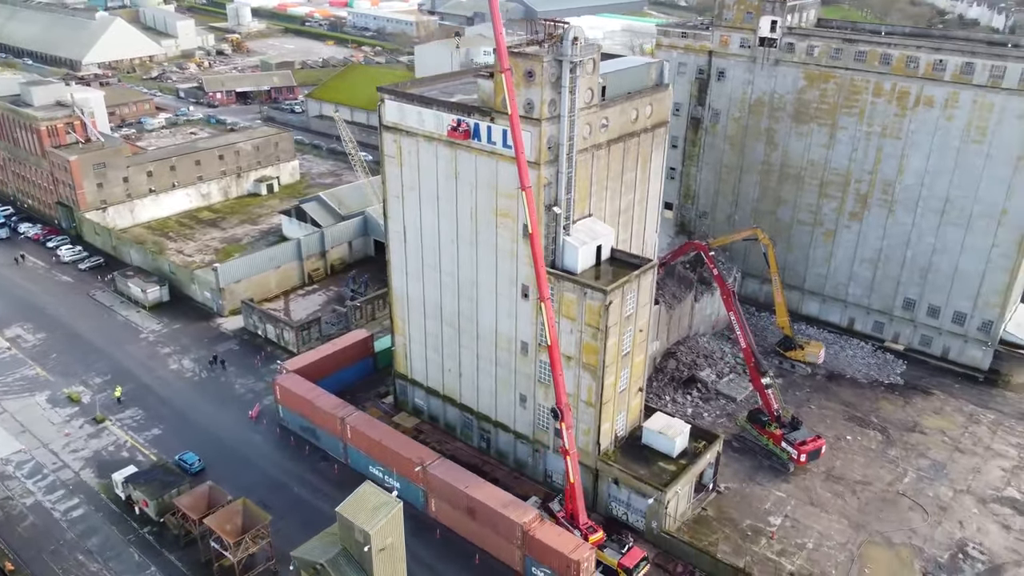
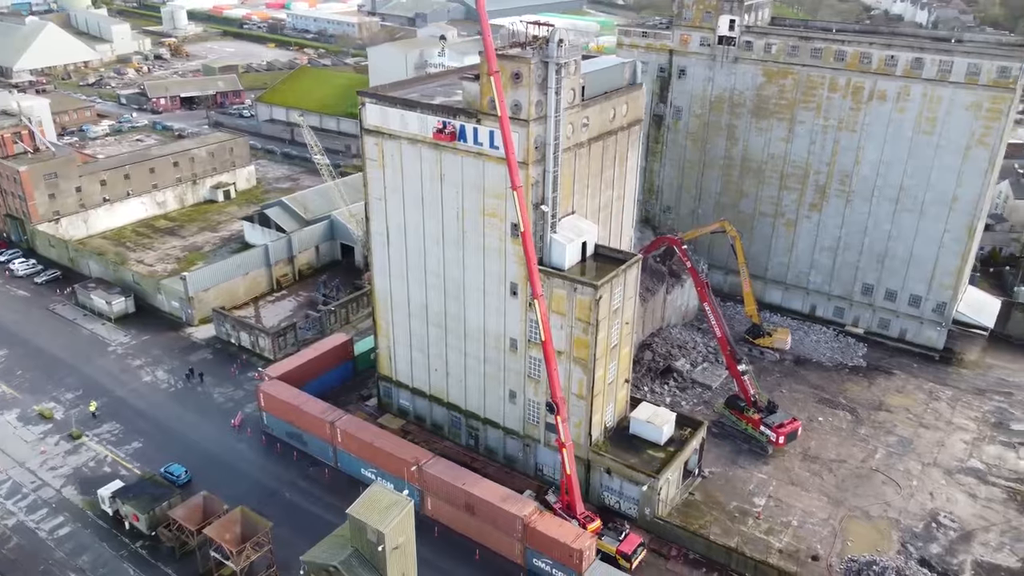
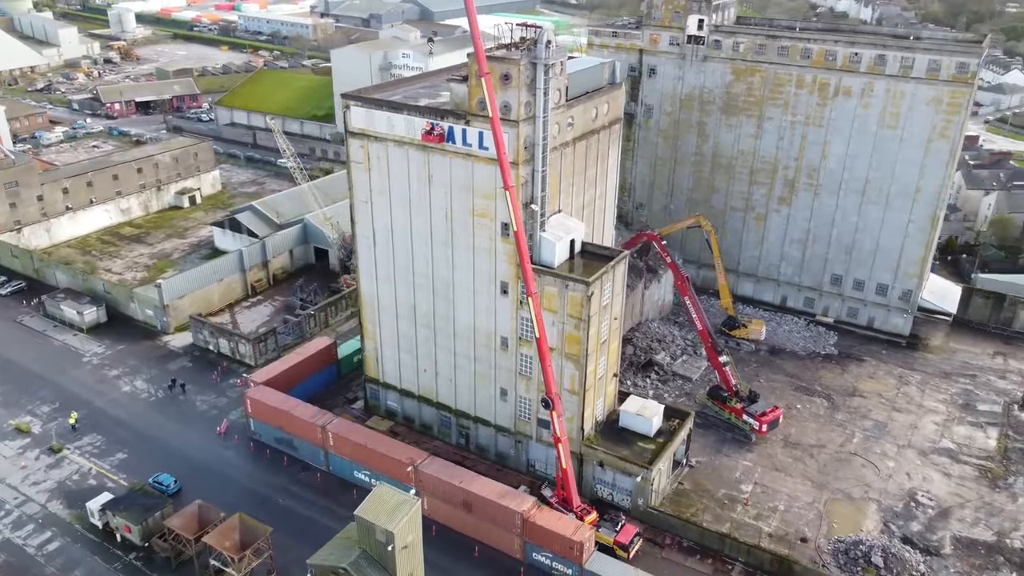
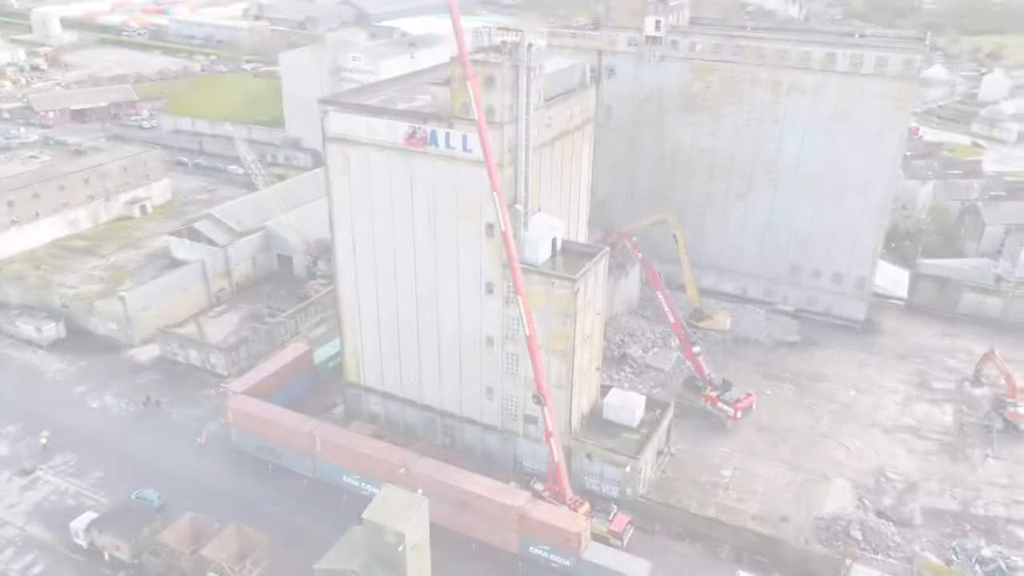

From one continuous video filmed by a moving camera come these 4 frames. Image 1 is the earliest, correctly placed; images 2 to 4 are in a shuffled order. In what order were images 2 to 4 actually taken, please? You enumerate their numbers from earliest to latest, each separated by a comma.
2, 3, 4
